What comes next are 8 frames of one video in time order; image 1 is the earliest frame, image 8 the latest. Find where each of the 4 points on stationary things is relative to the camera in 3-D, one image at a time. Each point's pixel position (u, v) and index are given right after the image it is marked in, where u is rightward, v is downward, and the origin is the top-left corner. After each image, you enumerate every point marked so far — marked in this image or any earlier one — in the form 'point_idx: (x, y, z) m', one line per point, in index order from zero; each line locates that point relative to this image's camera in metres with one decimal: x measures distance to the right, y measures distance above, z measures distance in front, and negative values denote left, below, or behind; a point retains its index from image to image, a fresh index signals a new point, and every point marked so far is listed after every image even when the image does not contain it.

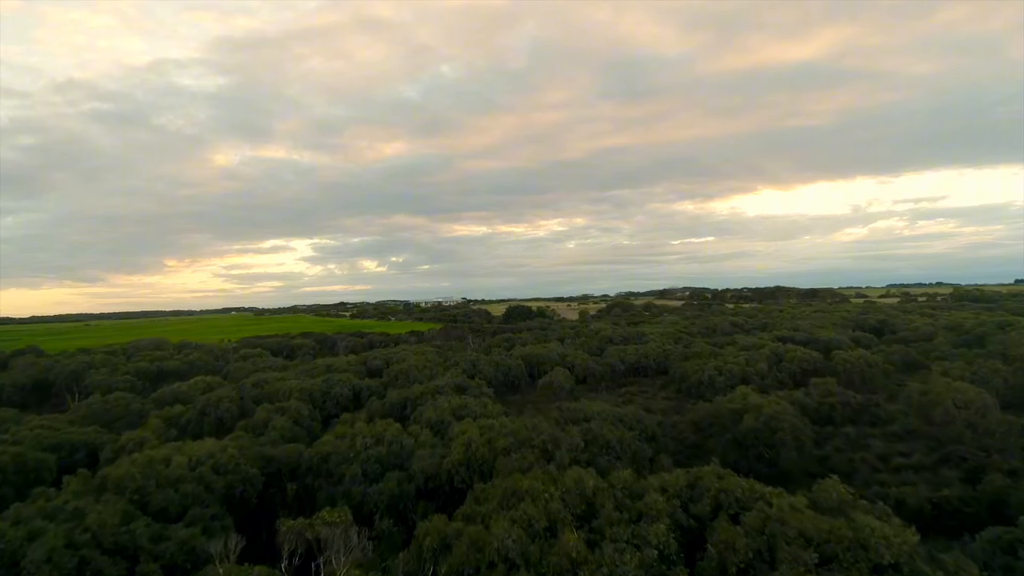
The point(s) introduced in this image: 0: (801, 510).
0: (+10.0, -7.7, +17.4) m
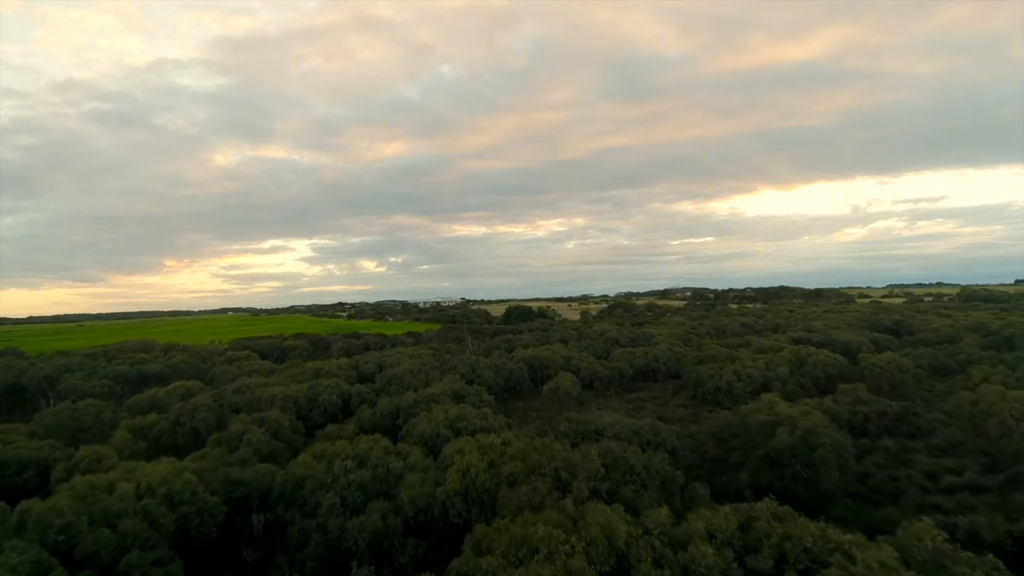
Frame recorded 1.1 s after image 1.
0: (+10.3, -7.5, +13.5) m
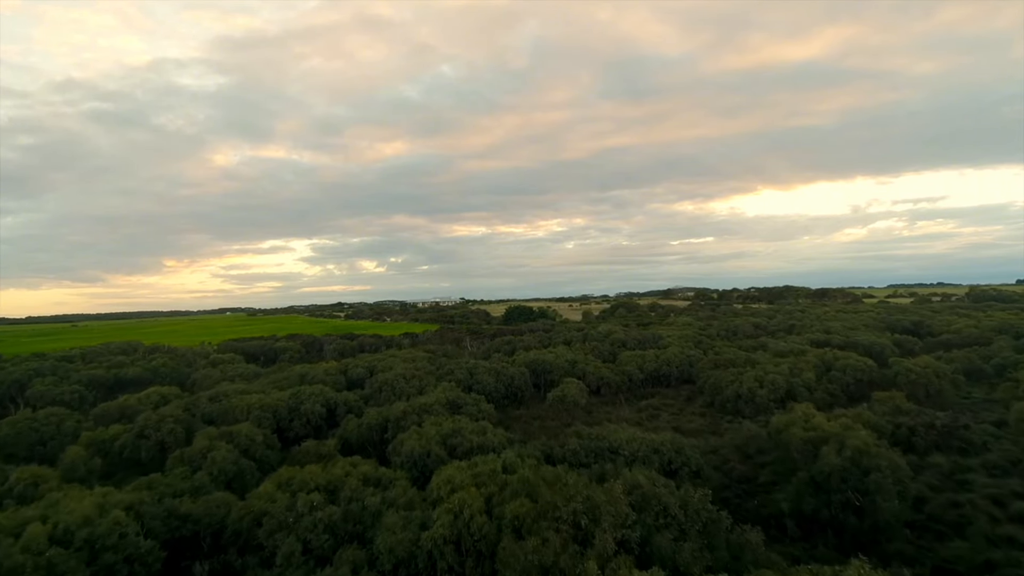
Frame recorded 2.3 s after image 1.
0: (+10.4, -7.4, +9.4) m
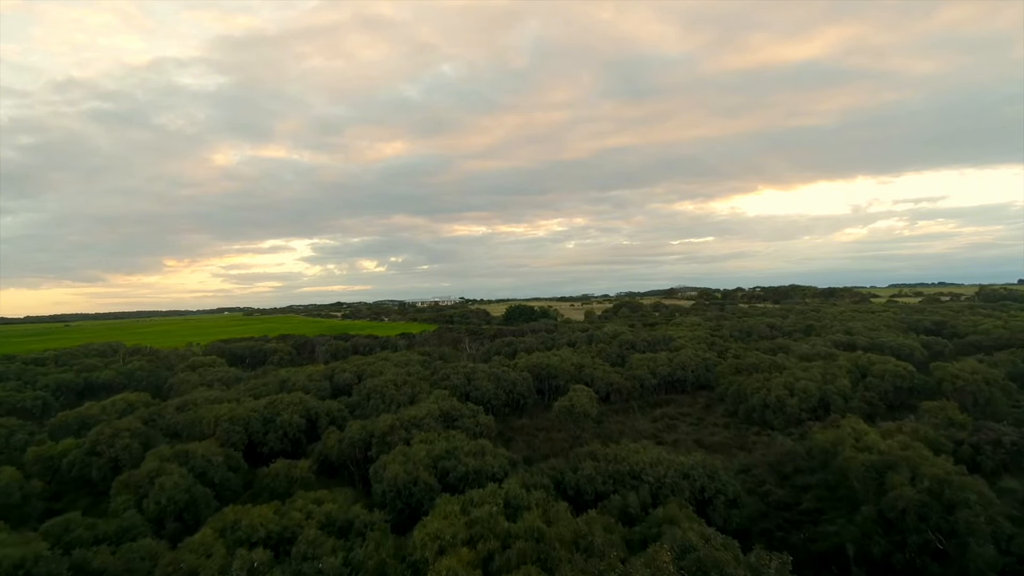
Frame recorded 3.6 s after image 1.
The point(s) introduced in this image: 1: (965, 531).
0: (+10.6, -7.1, +4.8) m
1: (+17.7, -9.4, +19.5) m
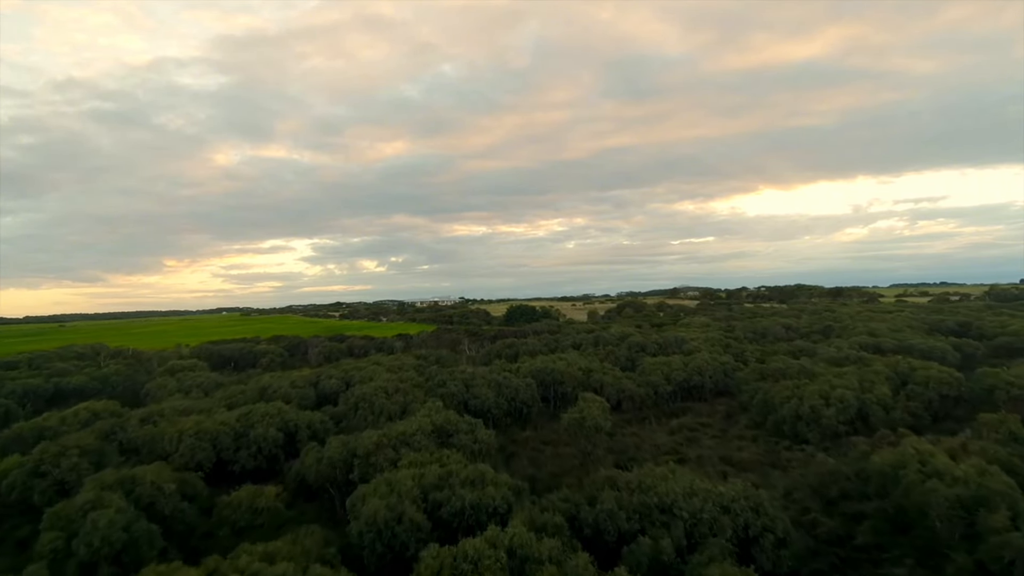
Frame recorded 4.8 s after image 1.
0: (+10.8, -6.9, +0.6) m
1: (+17.9, -9.2, +15.3) m
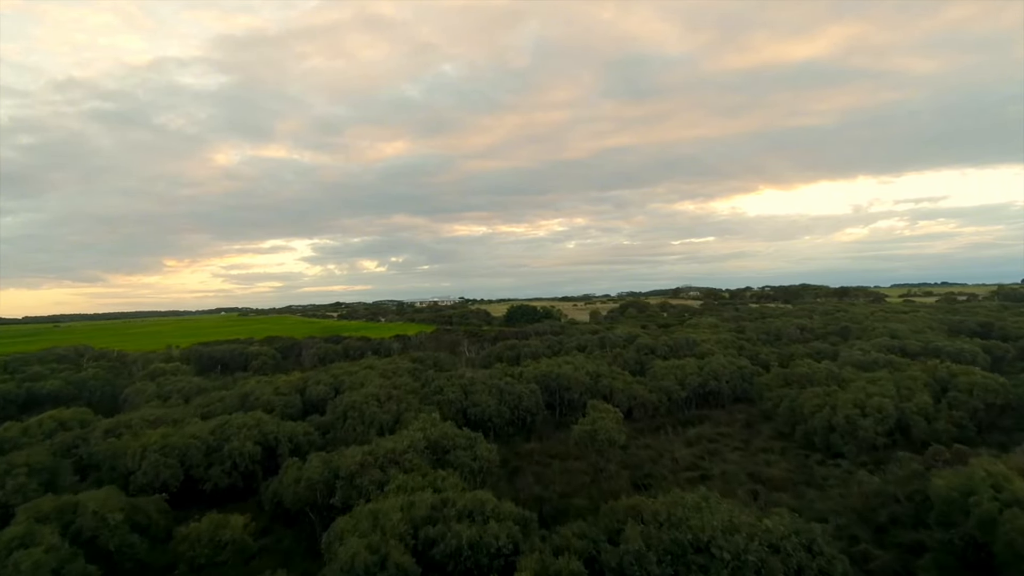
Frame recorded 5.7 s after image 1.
0: (+11.0, -6.8, -2.8) m
1: (+18.1, -9.1, +12.0) m
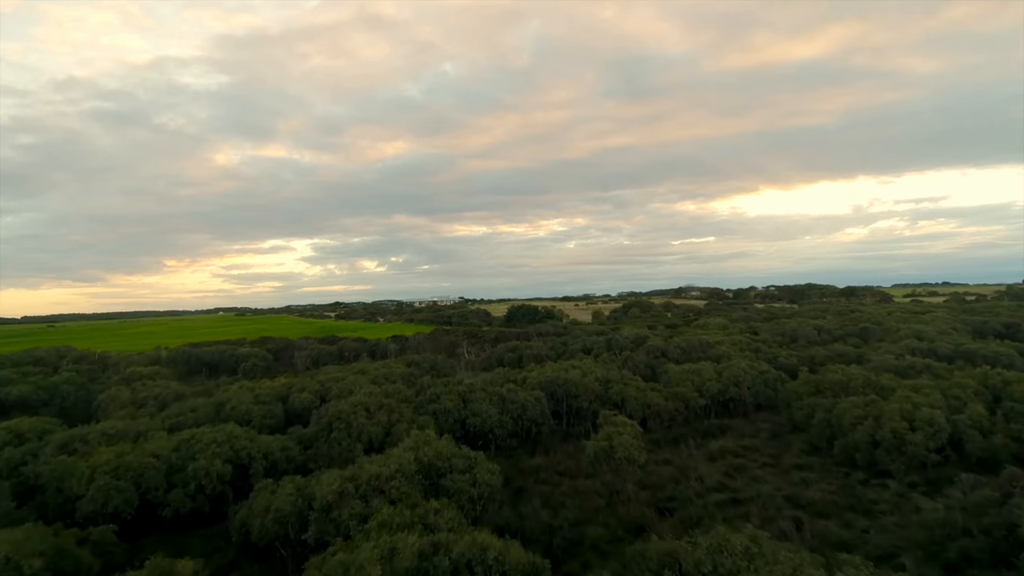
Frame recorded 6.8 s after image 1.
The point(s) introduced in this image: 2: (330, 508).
0: (+11.2, -6.7, -6.4) m
1: (+18.3, -9.0, +8.3) m
2: (-7.1, -8.6, +19.6) m
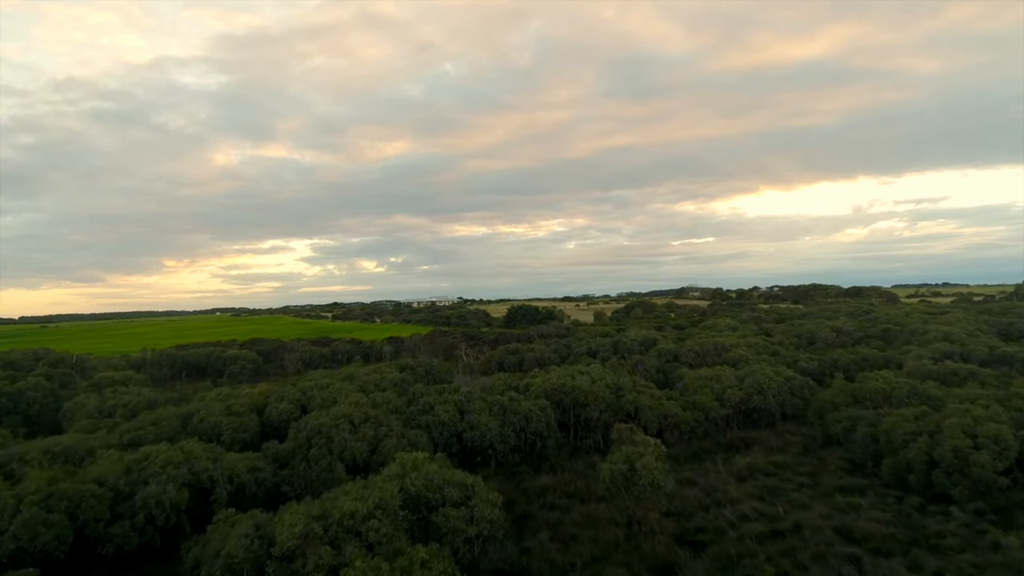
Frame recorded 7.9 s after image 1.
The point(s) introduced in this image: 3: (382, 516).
0: (+11.4, -6.5, -10.2) m
1: (+18.5, -8.8, +4.6) m
2: (-7.0, -8.4, +15.9) m
3: (-4.4, -7.8, +17.1) m
